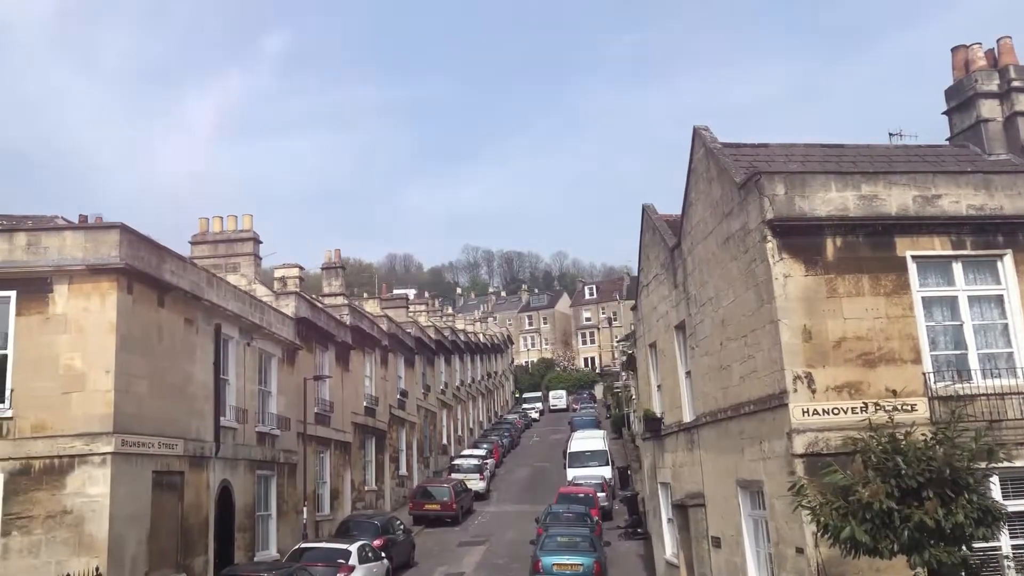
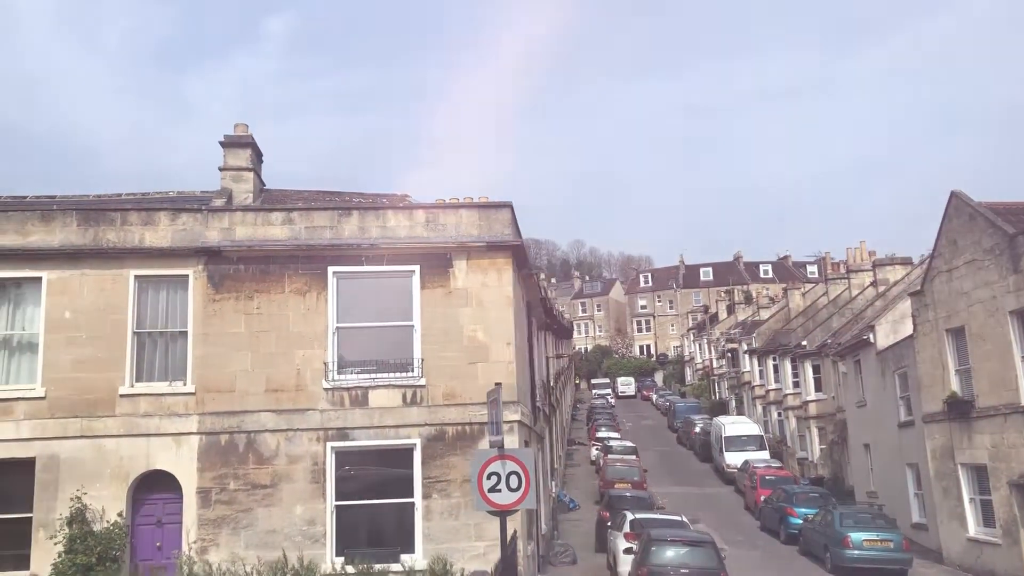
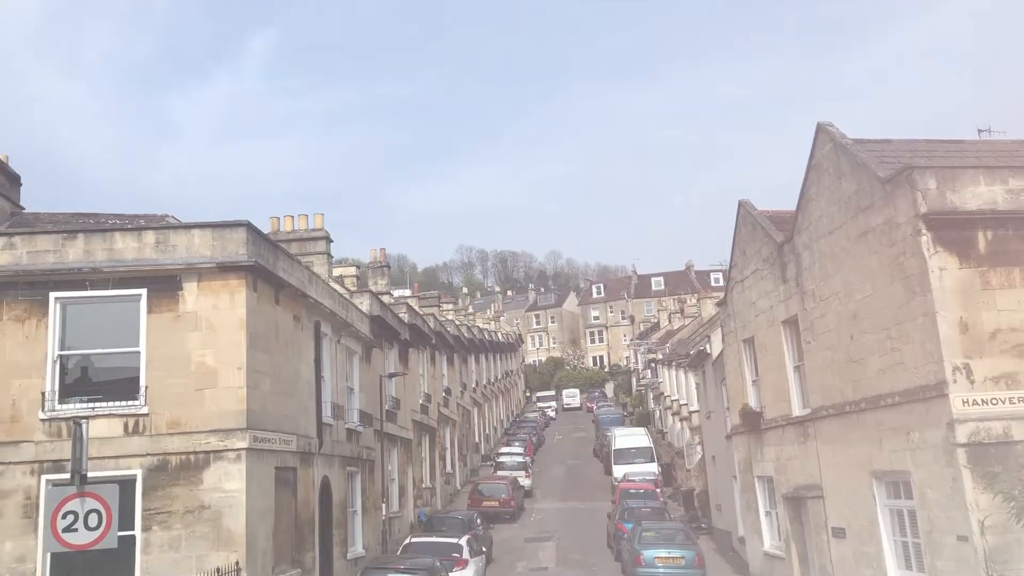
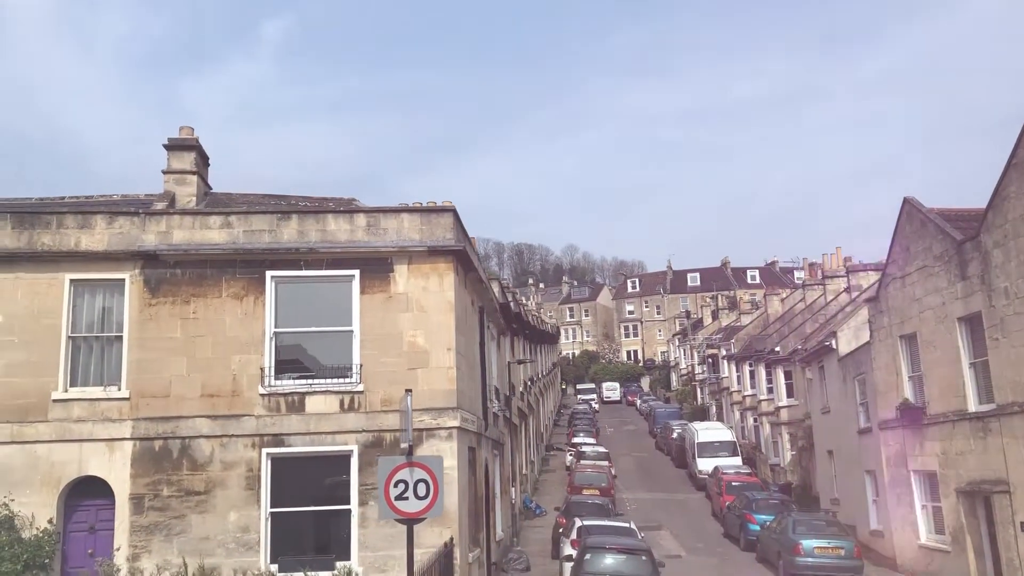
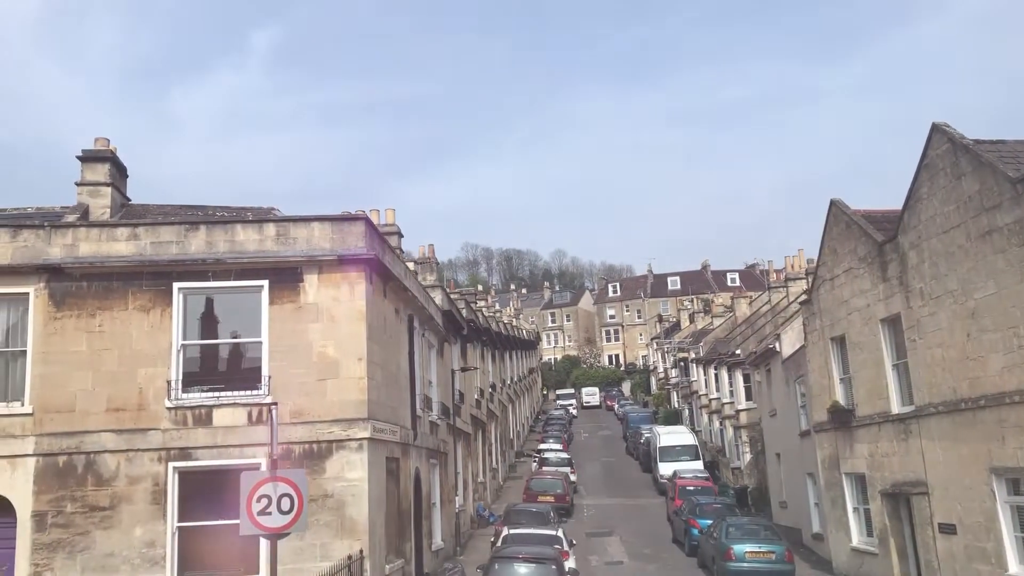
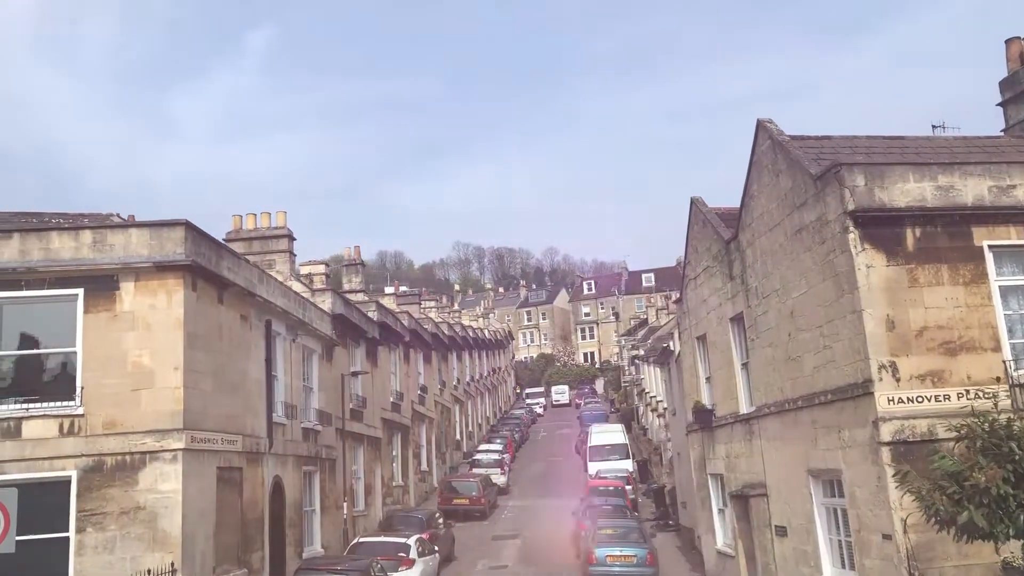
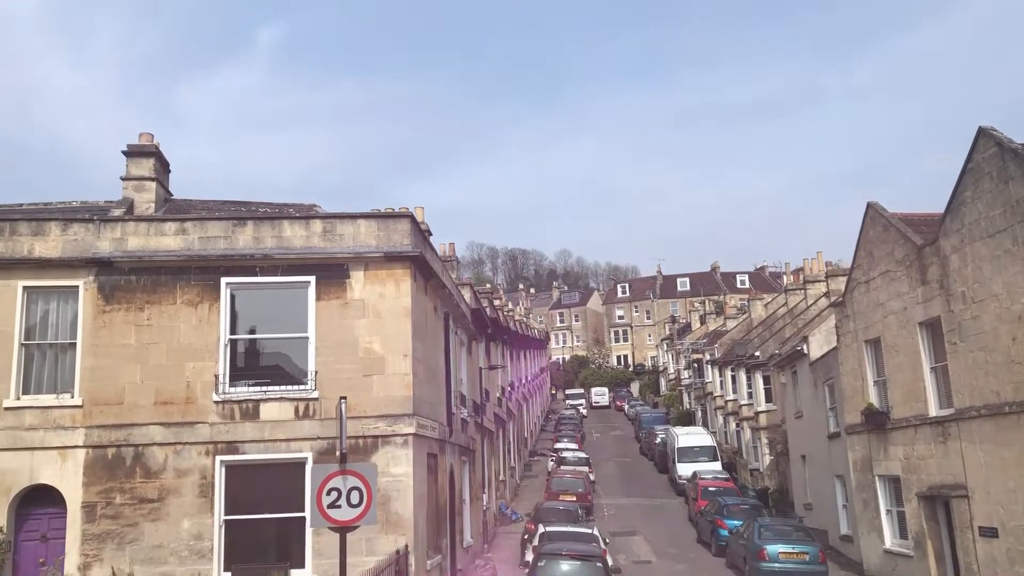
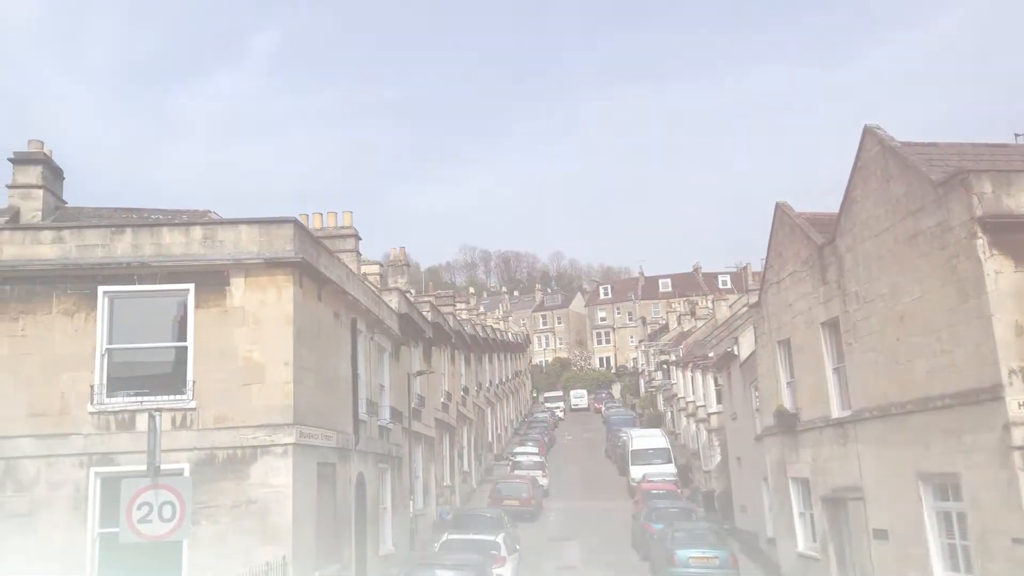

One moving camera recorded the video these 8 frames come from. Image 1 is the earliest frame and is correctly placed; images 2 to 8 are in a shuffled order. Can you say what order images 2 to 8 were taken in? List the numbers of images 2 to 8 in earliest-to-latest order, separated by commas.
6, 3, 8, 5, 7, 4, 2
